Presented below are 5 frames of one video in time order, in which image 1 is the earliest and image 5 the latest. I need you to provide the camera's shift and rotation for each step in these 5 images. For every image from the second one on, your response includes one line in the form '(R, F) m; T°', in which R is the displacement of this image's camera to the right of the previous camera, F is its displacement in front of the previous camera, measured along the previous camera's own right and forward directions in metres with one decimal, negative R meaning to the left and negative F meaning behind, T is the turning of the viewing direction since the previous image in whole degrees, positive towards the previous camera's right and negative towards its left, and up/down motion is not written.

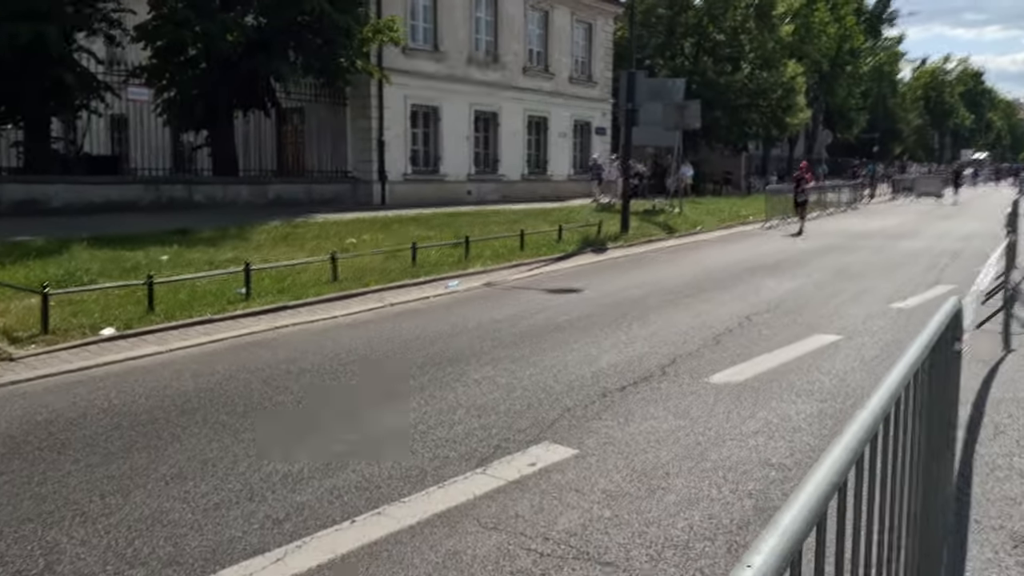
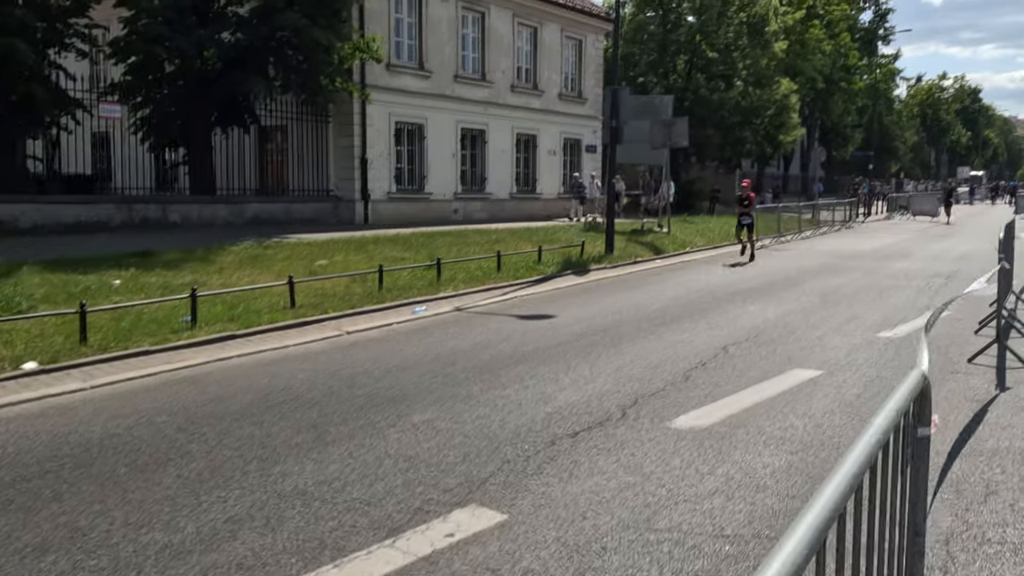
(+0.4, +0.6) m; 0°
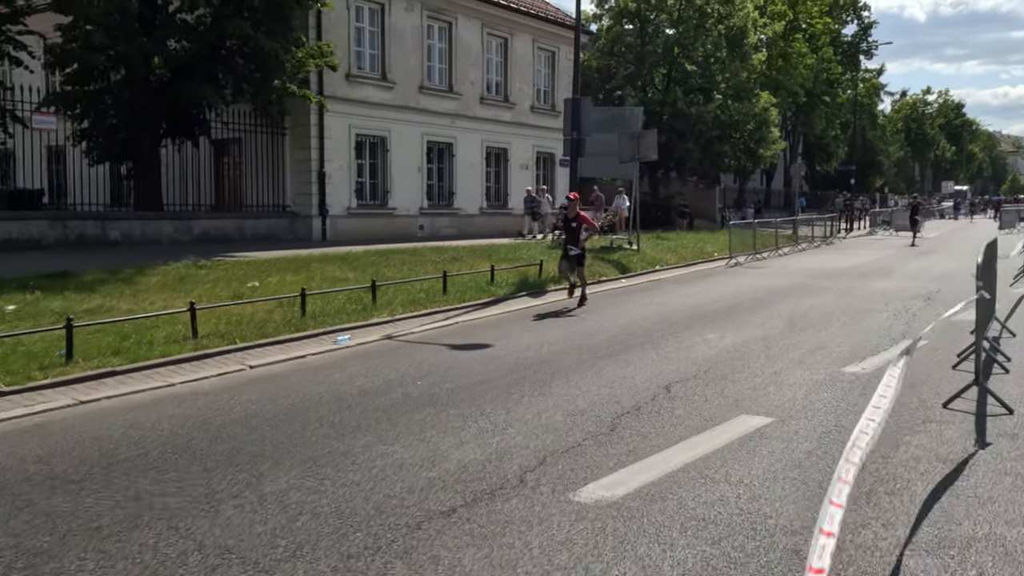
(+0.7, +1.1) m; +1°
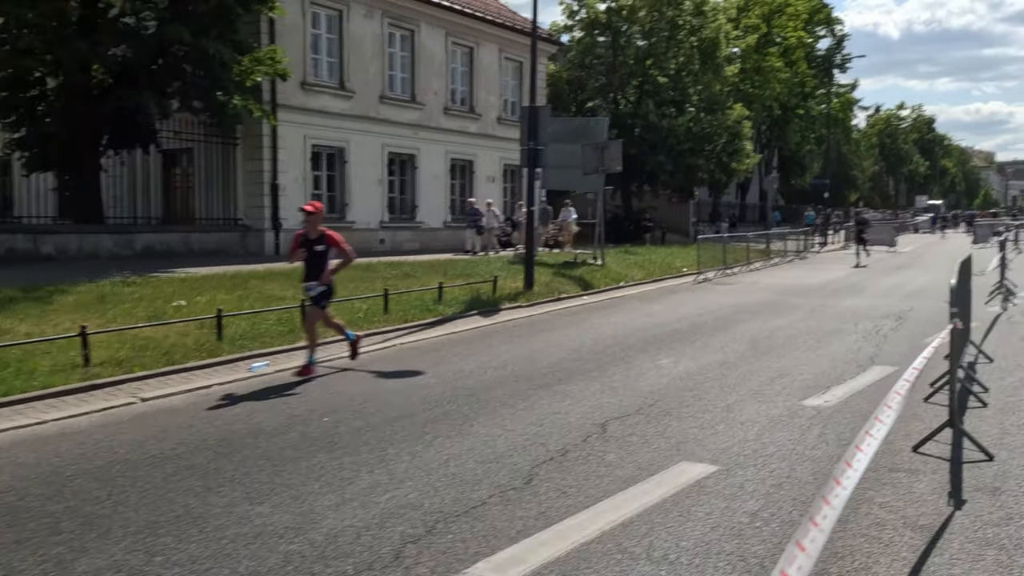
(+0.5, +0.9) m; +1°
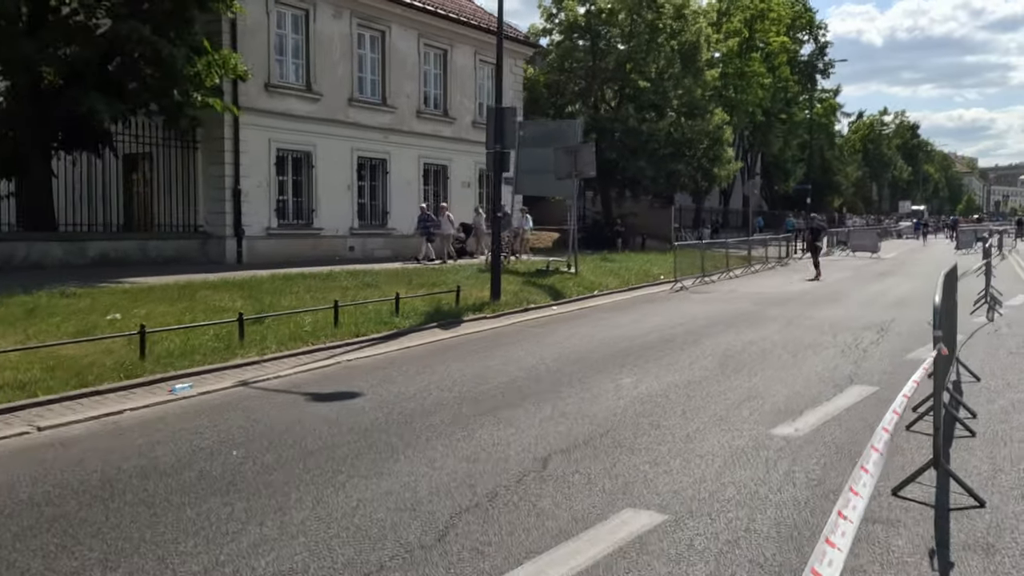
(+0.4, +0.8) m; +1°
